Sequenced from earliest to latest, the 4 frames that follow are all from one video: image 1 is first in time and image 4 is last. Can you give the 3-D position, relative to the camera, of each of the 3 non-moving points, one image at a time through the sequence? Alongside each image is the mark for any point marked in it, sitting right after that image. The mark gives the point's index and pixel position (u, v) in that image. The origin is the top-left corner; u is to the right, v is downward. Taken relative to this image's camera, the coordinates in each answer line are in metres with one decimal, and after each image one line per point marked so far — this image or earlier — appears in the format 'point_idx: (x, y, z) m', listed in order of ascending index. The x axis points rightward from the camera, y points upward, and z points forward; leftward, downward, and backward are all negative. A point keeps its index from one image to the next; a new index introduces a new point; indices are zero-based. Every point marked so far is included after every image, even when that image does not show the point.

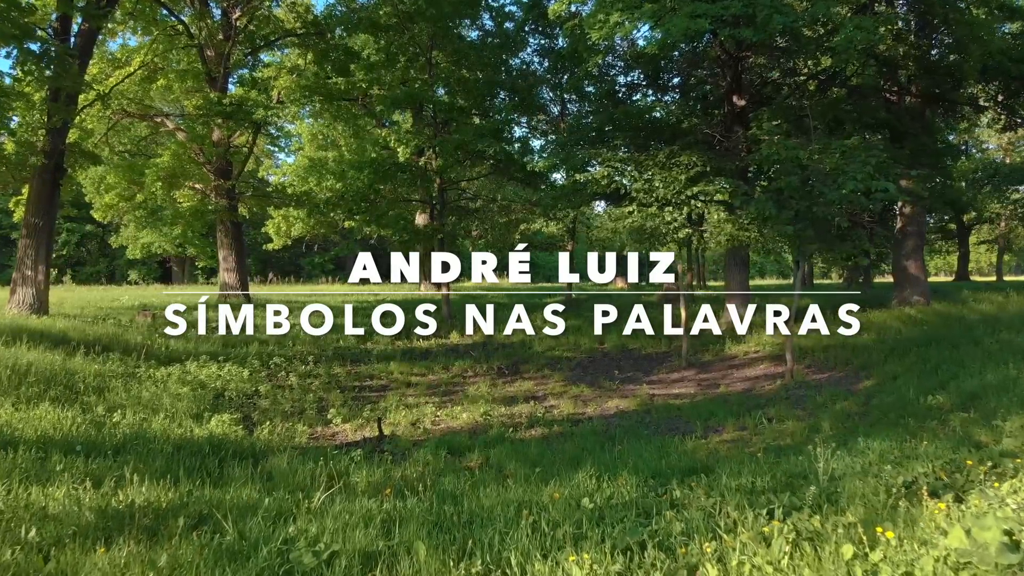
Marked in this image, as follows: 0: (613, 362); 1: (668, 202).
0: (+1.5, -1.1, +9.9) m
1: (+2.2, +1.2, +9.0) m
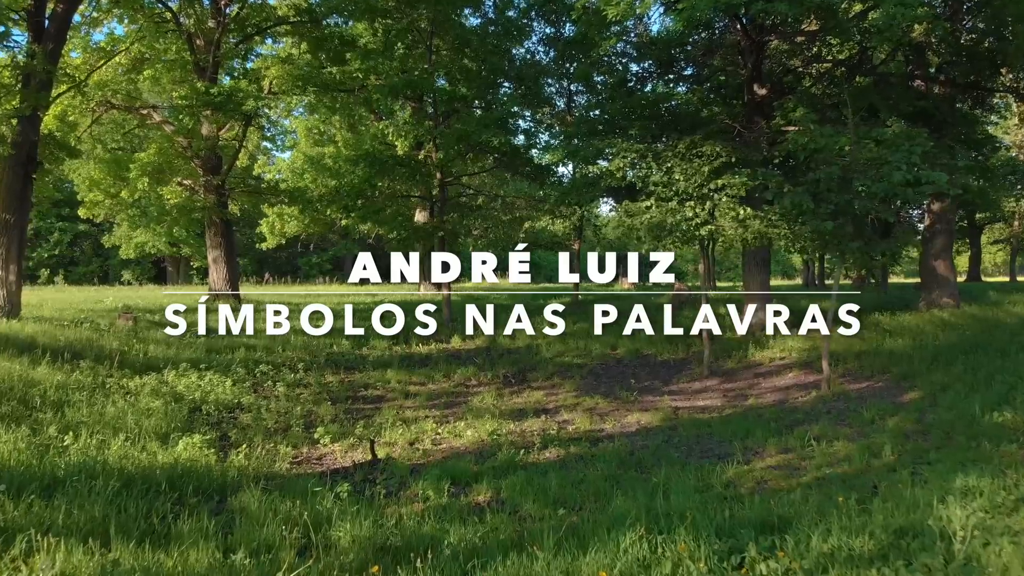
0: (+1.6, -1.1, +9.1) m
1: (+2.3, +1.2, +8.3) m
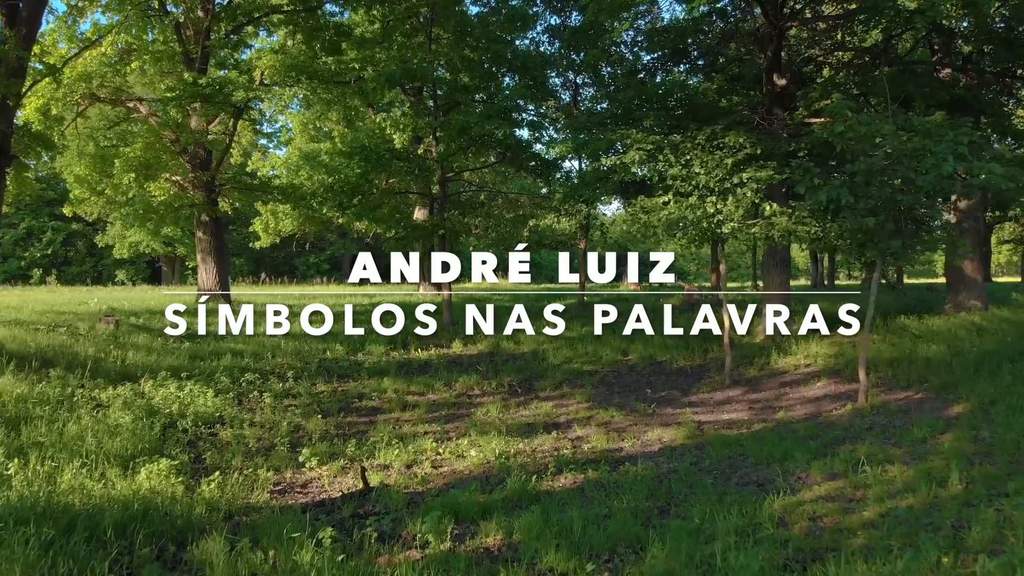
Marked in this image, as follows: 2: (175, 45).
0: (+1.7, -1.2, +8.5) m
1: (+2.3, +1.2, +7.7) m
2: (-6.8, +4.9, +13.0) m
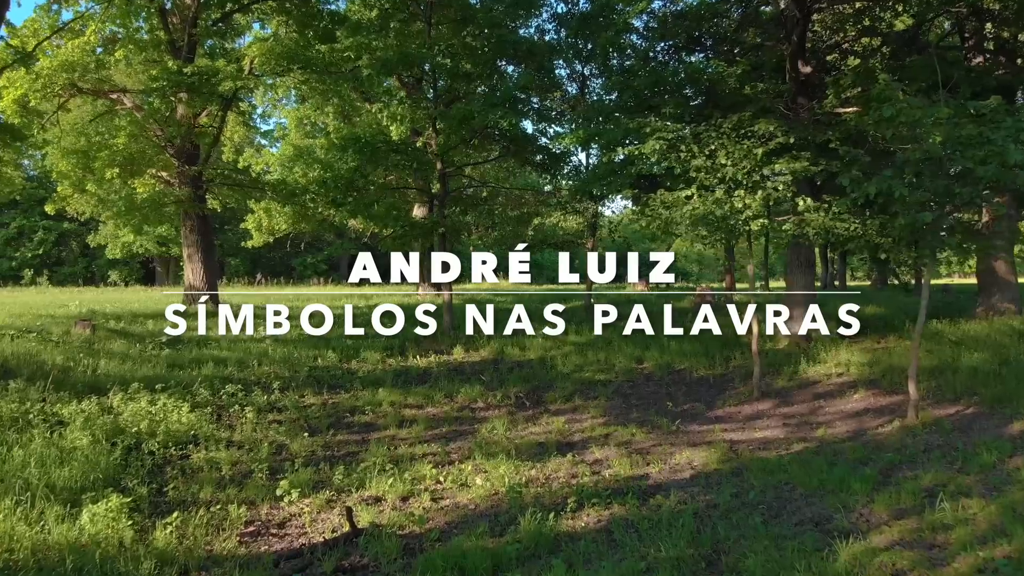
0: (+1.8, -1.2, +7.8) m
1: (+2.4, +1.1, +7.0) m
2: (-6.7, +4.8, +12.4) m
